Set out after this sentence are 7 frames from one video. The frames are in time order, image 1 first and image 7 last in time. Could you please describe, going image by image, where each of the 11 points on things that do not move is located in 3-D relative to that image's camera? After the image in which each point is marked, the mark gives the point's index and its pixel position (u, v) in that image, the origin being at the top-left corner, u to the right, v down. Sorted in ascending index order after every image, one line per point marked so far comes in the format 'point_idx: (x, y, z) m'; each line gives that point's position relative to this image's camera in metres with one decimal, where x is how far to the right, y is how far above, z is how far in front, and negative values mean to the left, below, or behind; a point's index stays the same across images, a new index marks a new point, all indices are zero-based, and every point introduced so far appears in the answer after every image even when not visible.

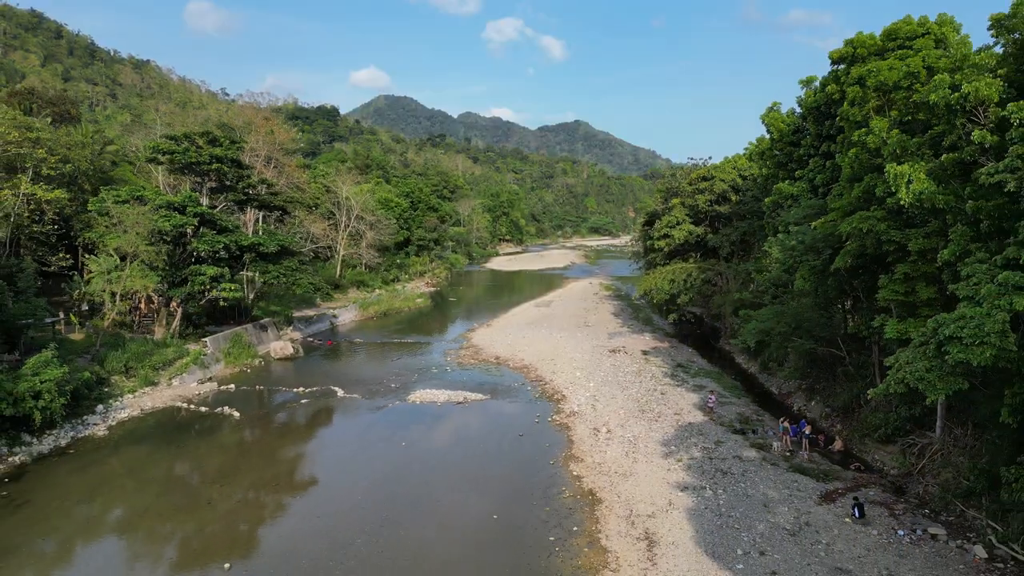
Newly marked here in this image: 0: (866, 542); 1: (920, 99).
0: (+6.2, -4.5, +9.6) m
1: (+7.1, +3.3, +9.5) m
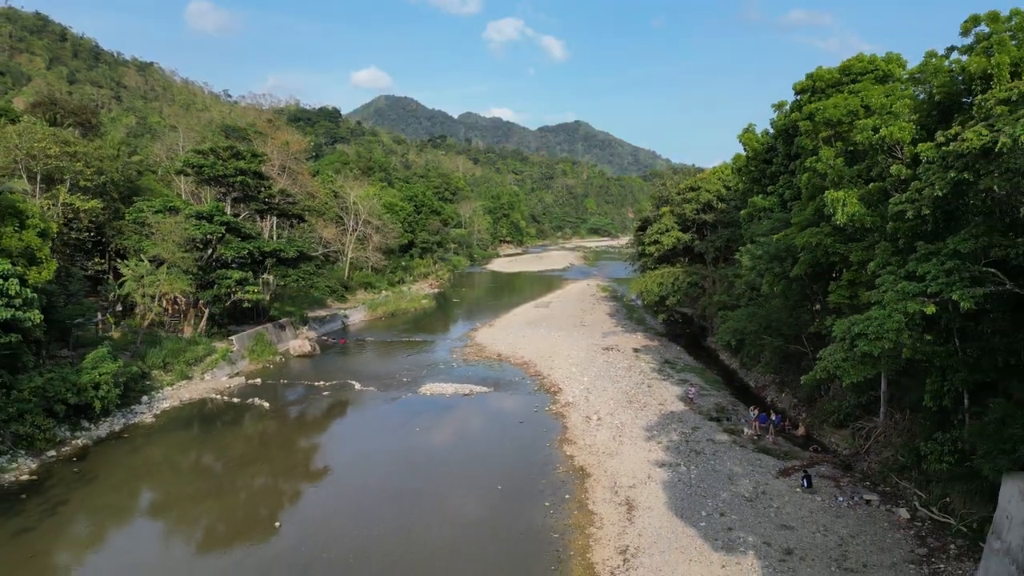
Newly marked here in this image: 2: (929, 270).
0: (+6.3, -4.6, +11.5) m
1: (+7.1, +3.2, +11.4) m
2: (+6.5, +0.3, +8.5) m
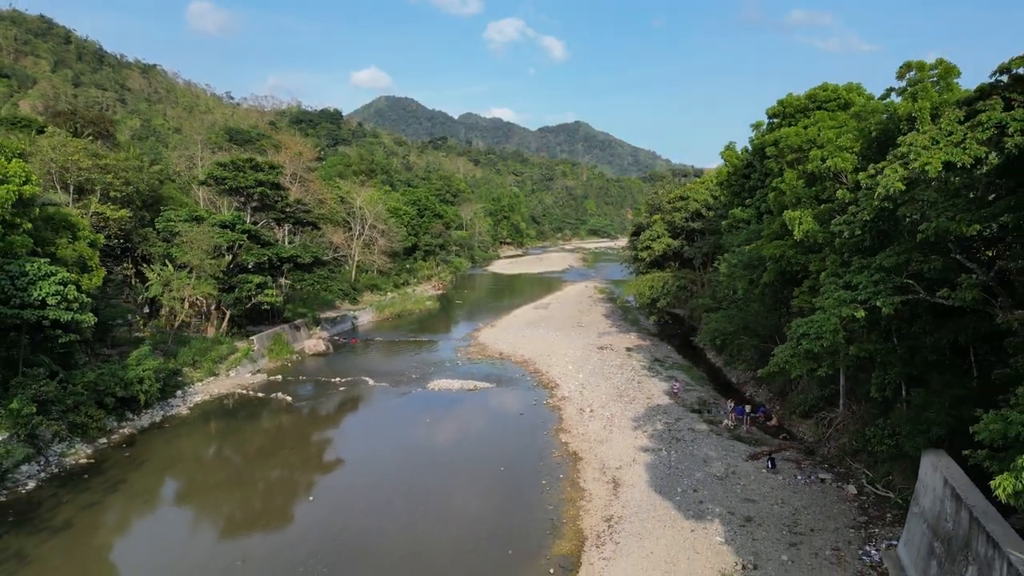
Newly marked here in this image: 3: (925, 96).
0: (+6.3, -4.7, +13.2) m
1: (+7.1, +3.0, +13.1) m
2: (+6.6, +0.1, +10.3) m
3: (+8.3, +3.8, +10.9) m
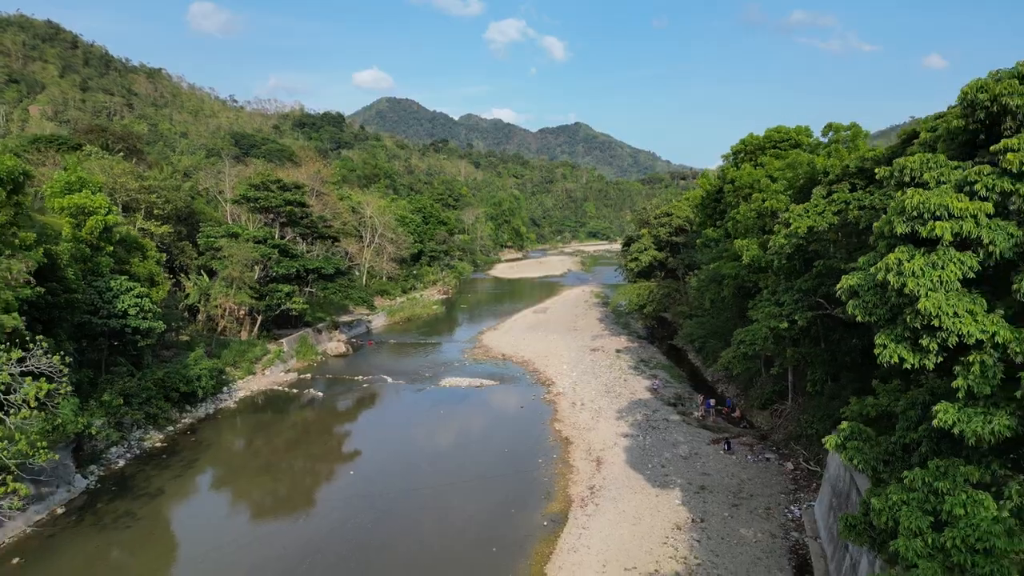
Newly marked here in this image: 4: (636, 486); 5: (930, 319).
0: (+6.4, -5.1, +16.2) m
1: (+7.2, +2.6, +16.1) m
2: (+6.6, -0.3, +13.3) m
3: (+8.3, +3.4, +13.9) m
4: (+3.4, -5.4, +14.9) m
5: (+4.7, -0.3, +6.1) m
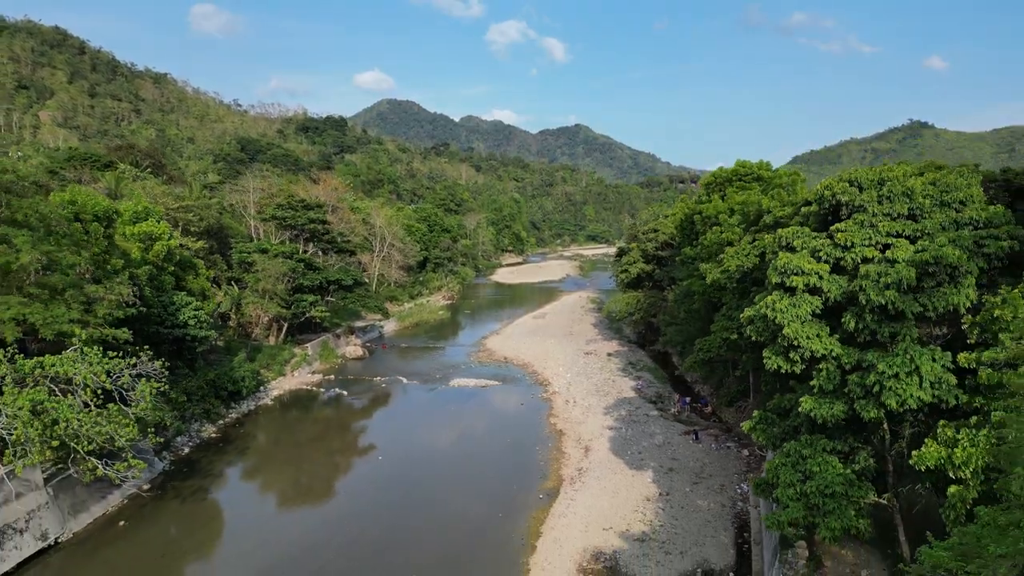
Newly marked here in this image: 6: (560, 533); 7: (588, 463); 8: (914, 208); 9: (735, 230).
0: (+6.4, -5.7, +19.4) m
1: (+7.3, +2.1, +19.3) m
2: (+6.7, -0.8, +16.4) m
3: (+8.4, +2.8, +17.1) m
4: (+3.4, -6.0, +18.0) m
5: (+4.8, -0.9, +9.3) m
6: (+1.3, -6.6, +14.9) m
7: (+2.6, -6.0, +18.6) m
8: (+6.7, +1.3, +9.1) m
9: (+7.4, +1.8, +17.9) m
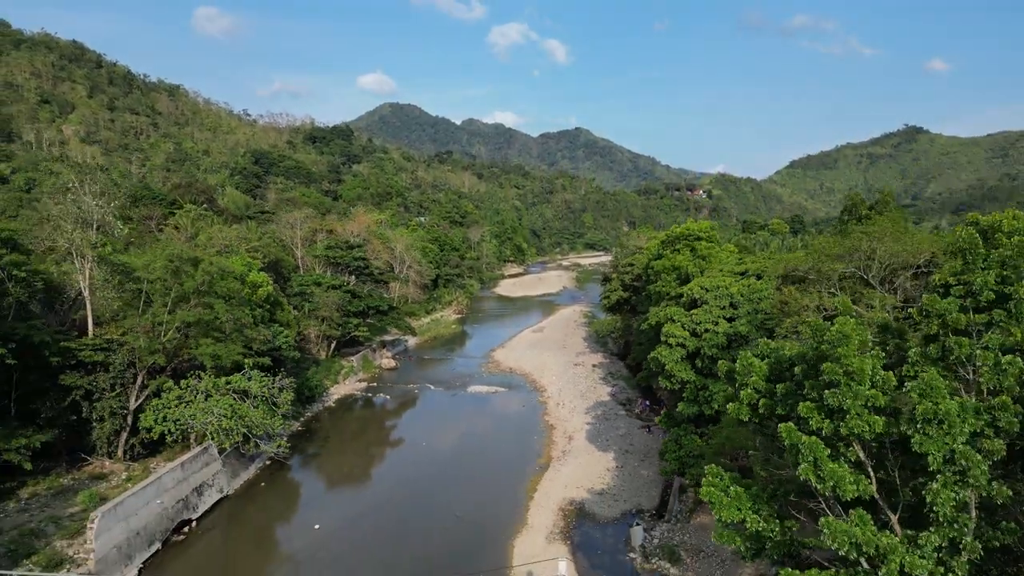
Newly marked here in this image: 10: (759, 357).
0: (+6.7, -7.5, +27.2) m
1: (+7.5, +0.3, +27.1) m
2: (+6.9, -2.6, +24.3) m
3: (+8.6, +1.0, +24.9) m
4: (+3.7, -7.7, +25.9) m
5: (+5.0, -2.6, +17.2) m
6: (+1.5, -8.4, +22.8) m
7: (+2.8, -7.8, +26.5) m
8: (+6.9, -0.5, +17.0) m
9: (+7.6, +0.1, +25.8) m
10: (+4.4, -1.2, +9.6) m
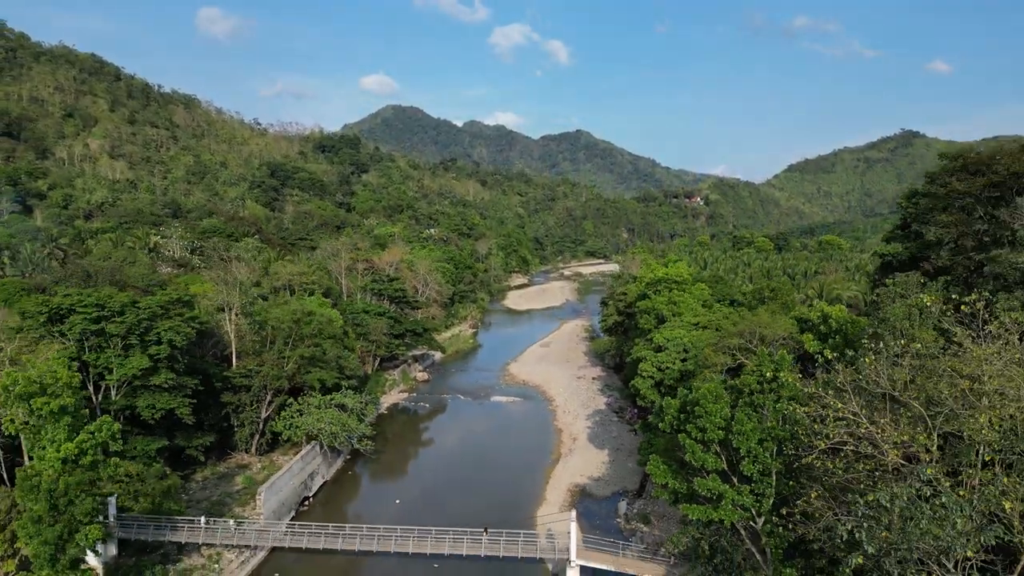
0: (+7.8, -9.8, +35.6) m
1: (+8.7, -2.1, +35.5) m
2: (+8.1, -5.0, +32.6) m
3: (+9.8, -1.3, +33.3) m
4: (+4.8, -10.1, +34.2) m
5: (+6.1, -5.0, +25.5) m
6: (+2.7, -10.8, +31.1) m
7: (+4.0, -10.1, +34.8) m
8: (+8.1, -2.8, +25.3) m
9: (+8.8, -2.3, +34.1) m
10: (+5.6, -3.6, +18.0) m
